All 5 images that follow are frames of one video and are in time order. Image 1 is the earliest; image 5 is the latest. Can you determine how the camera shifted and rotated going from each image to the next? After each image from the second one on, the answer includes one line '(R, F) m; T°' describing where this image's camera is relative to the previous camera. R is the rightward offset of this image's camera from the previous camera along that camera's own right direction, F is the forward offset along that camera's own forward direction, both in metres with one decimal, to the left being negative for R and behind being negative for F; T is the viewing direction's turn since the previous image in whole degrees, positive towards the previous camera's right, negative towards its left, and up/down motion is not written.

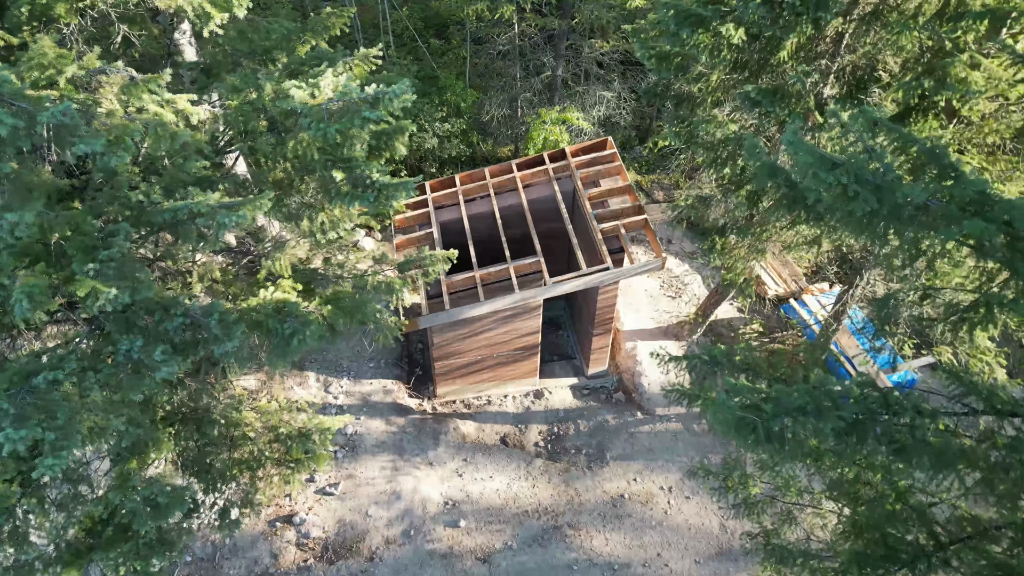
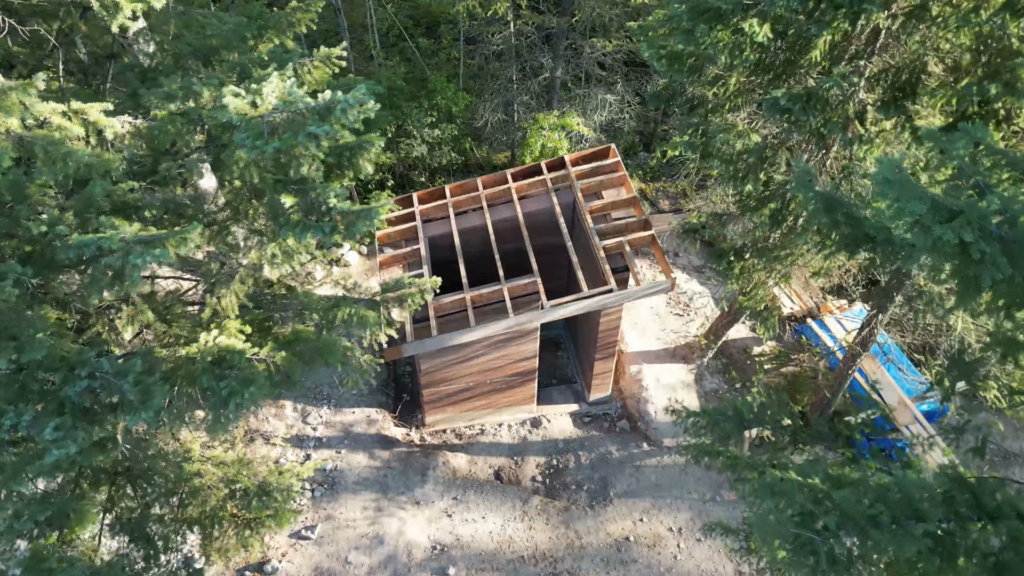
(+0.1, +0.9) m; 0°
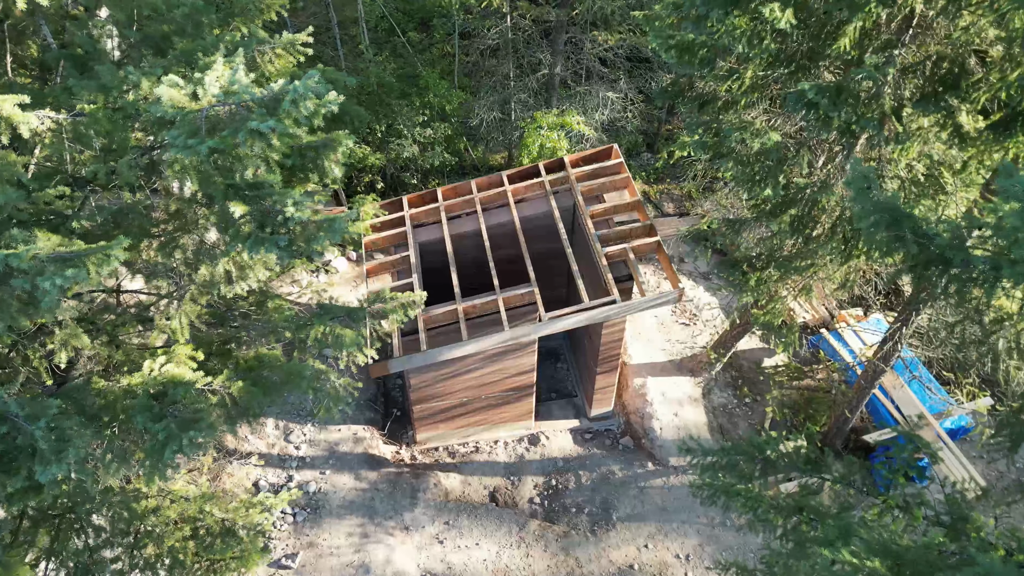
(+0.1, +0.6) m; 0°
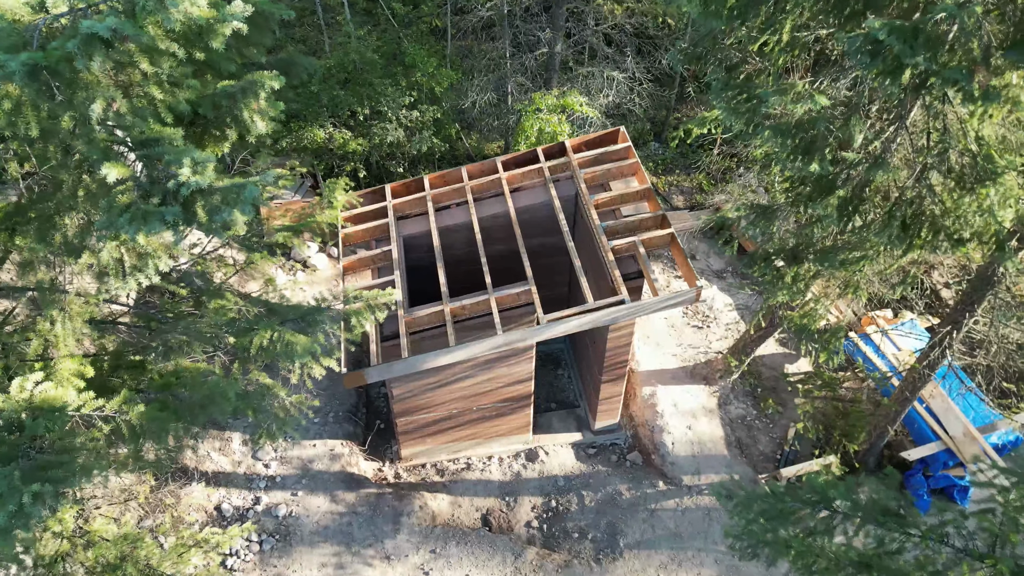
(+0.1, +1.0) m; 0°
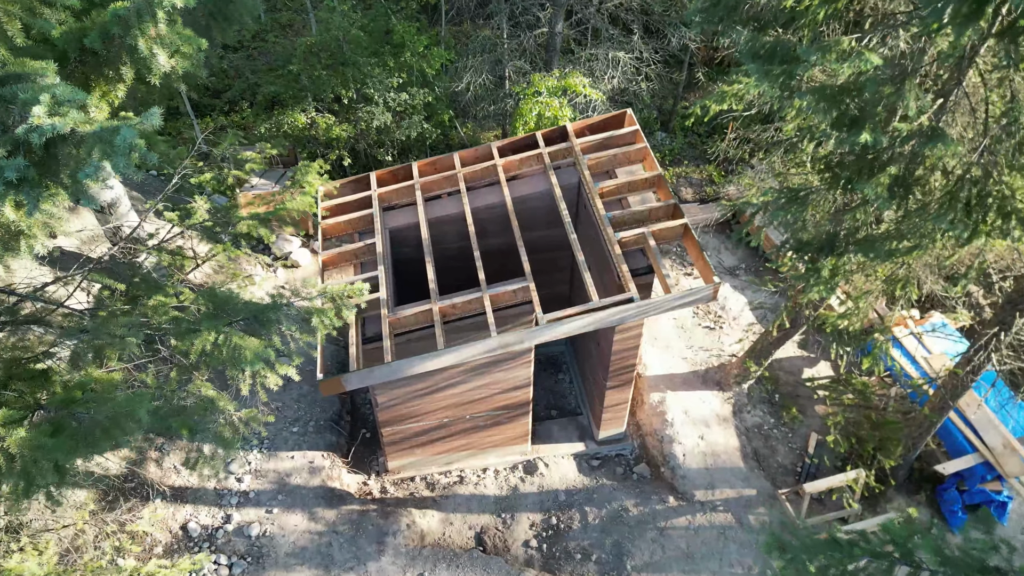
(0.0, +0.8) m; 0°
